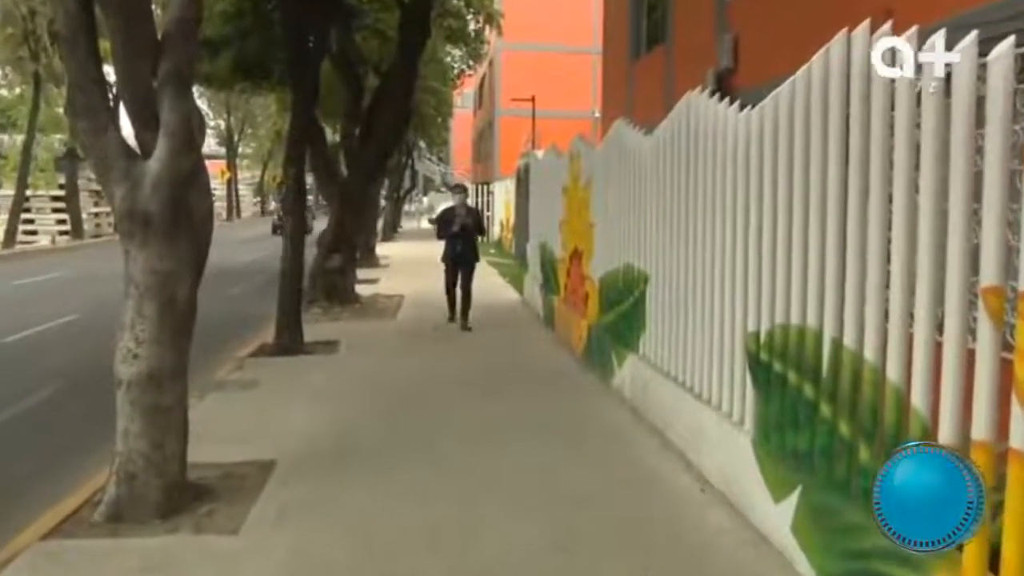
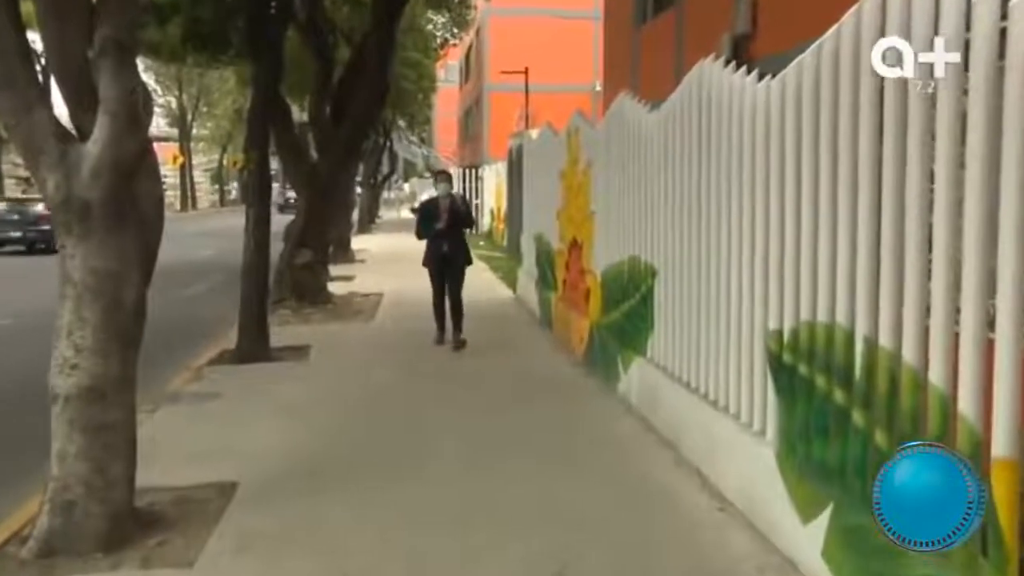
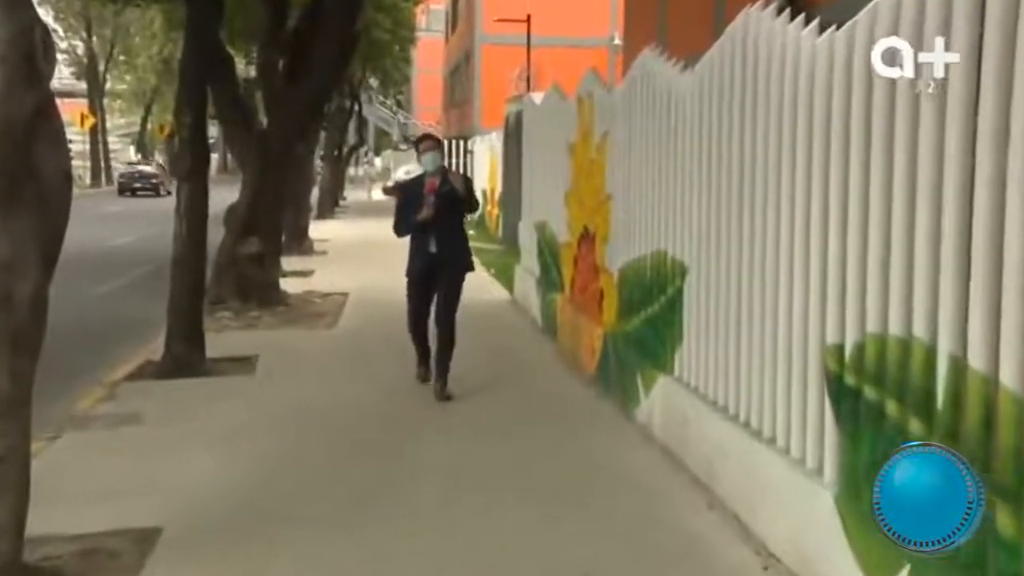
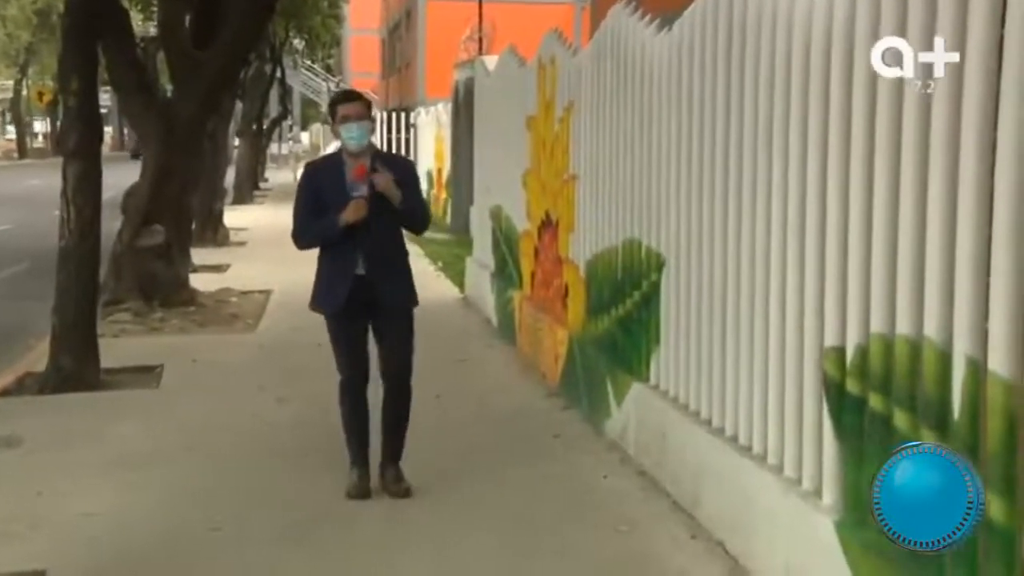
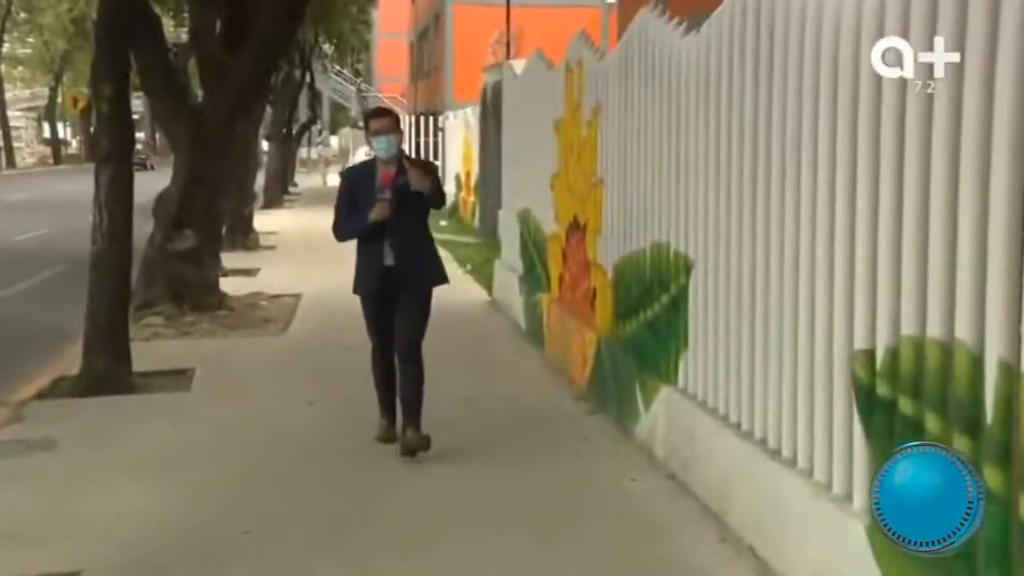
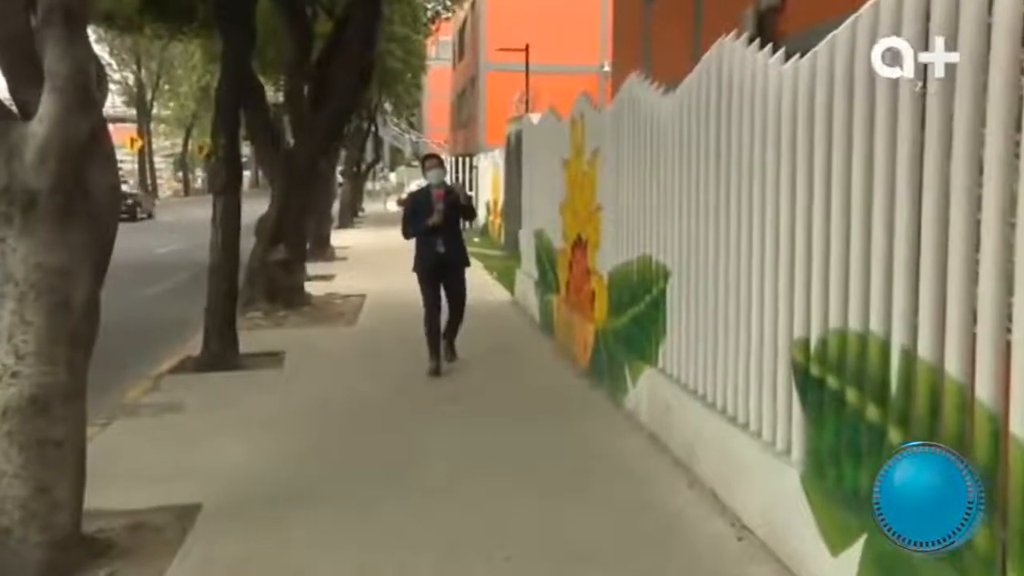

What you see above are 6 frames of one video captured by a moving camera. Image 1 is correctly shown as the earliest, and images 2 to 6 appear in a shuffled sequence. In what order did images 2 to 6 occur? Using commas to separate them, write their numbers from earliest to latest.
2, 6, 3, 5, 4
